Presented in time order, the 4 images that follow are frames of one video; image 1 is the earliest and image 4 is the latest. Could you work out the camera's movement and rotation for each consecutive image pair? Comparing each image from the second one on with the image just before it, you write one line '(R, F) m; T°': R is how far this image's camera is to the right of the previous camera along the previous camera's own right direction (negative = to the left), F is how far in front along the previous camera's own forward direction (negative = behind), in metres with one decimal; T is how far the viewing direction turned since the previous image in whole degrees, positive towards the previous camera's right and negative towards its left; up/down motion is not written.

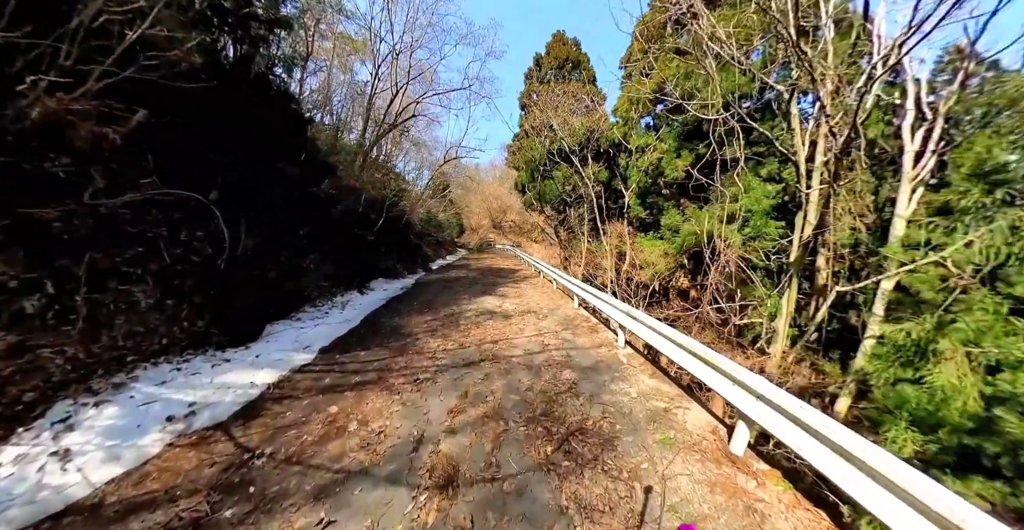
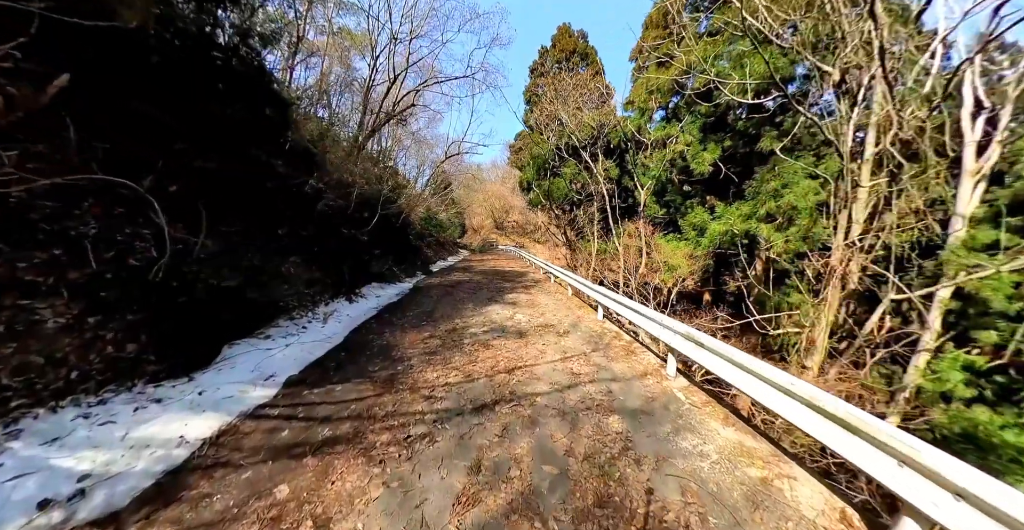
(-0.2, +1.0) m; 0°
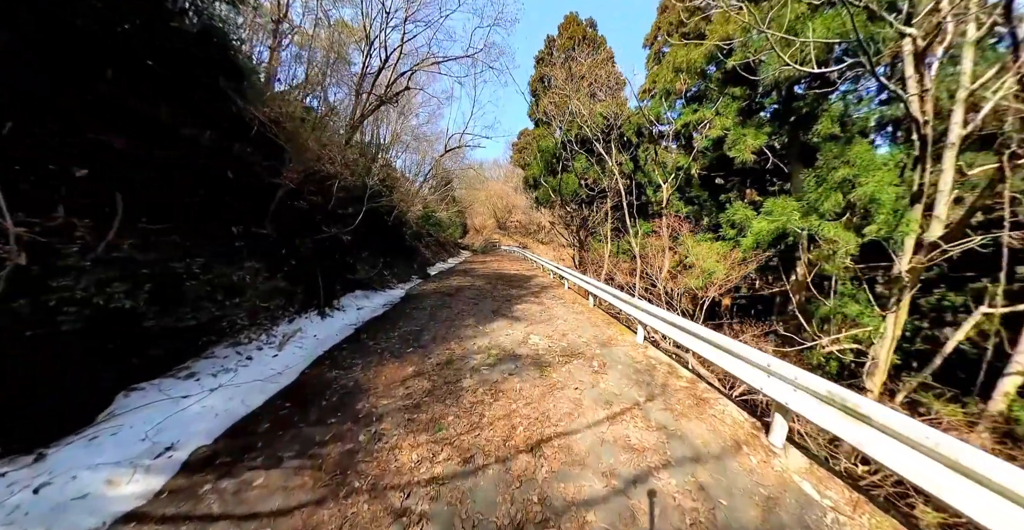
(-0.2, +1.3) m; 0°
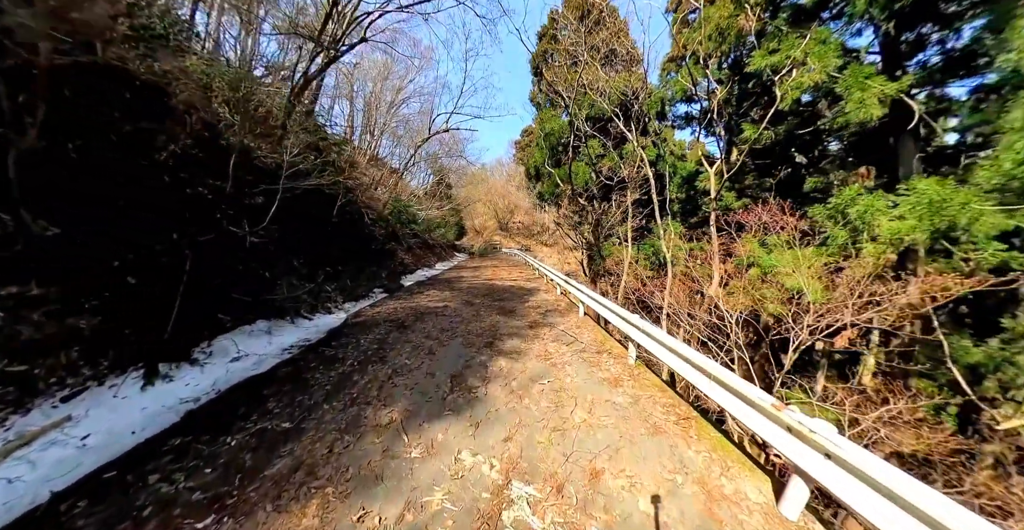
(+0.3, +2.3) m; -1°
